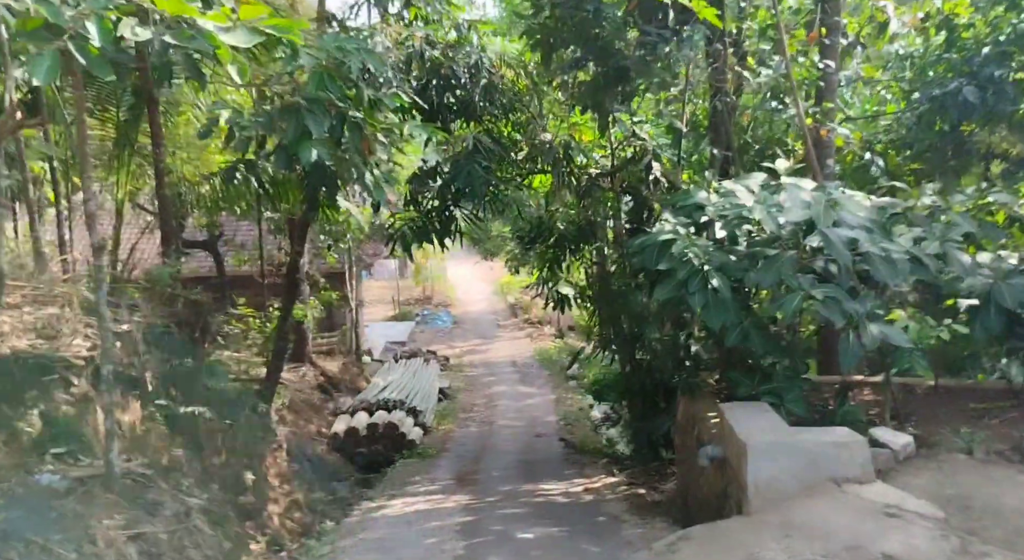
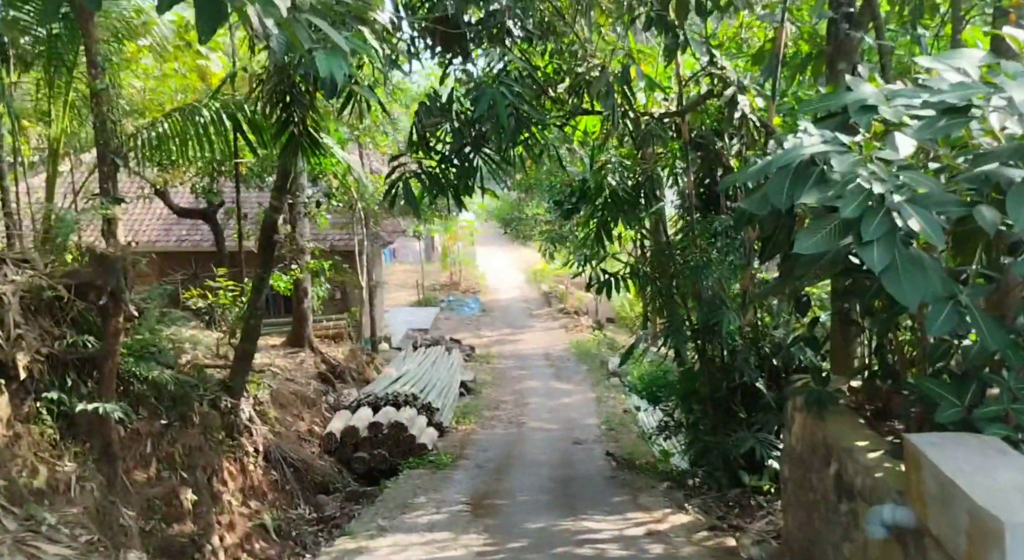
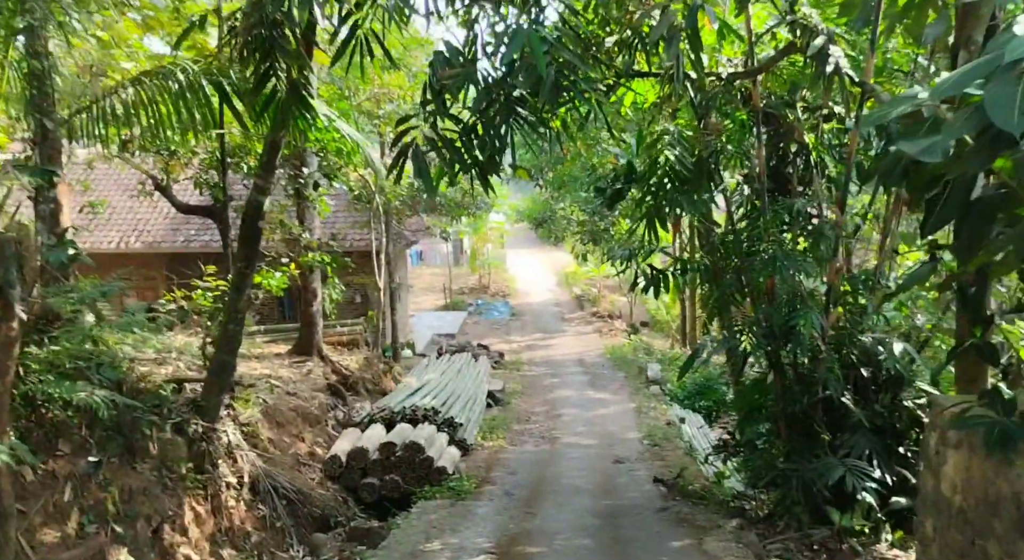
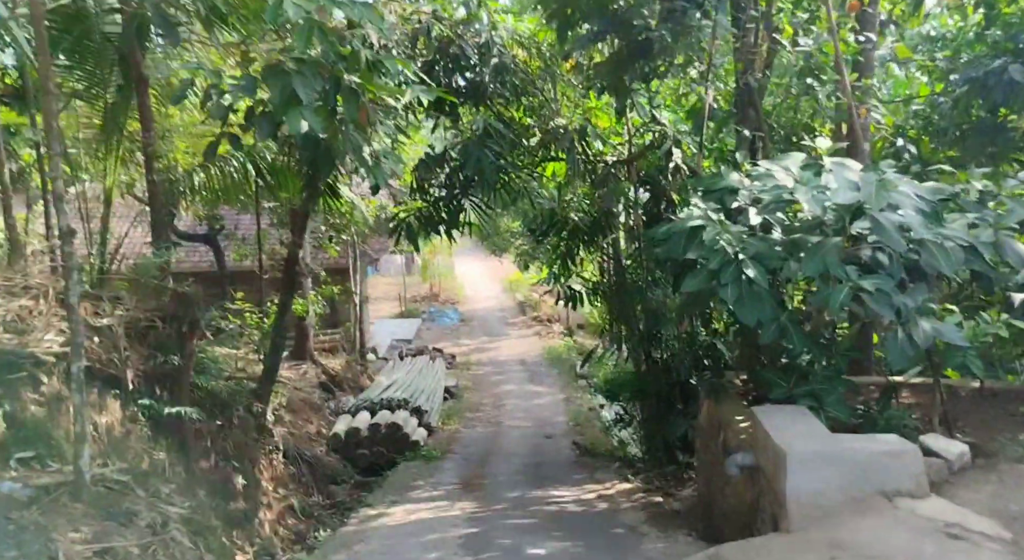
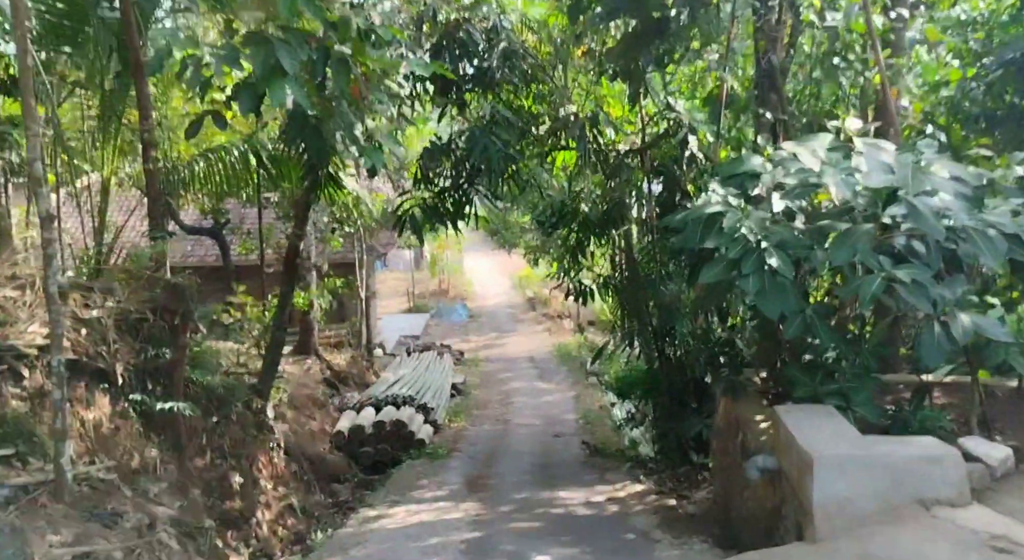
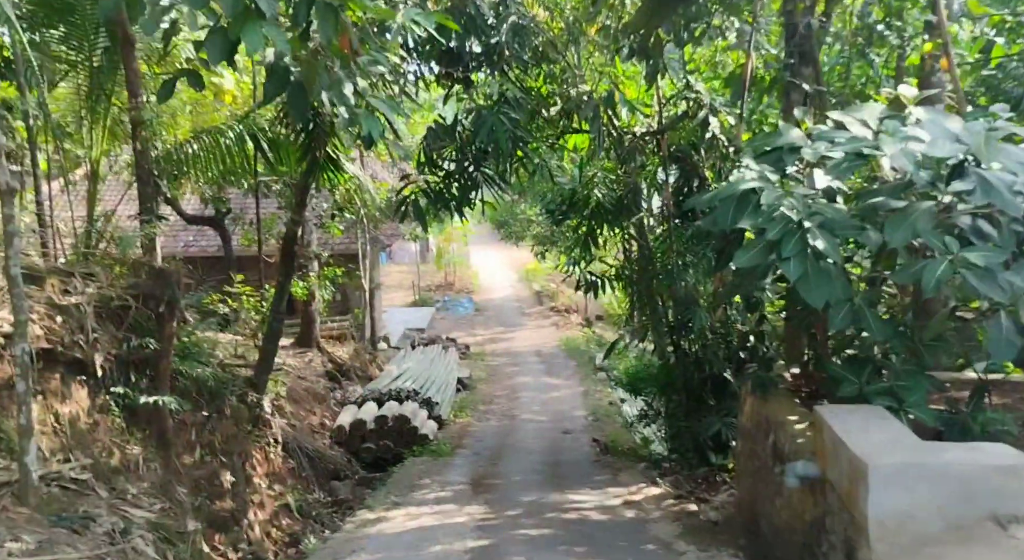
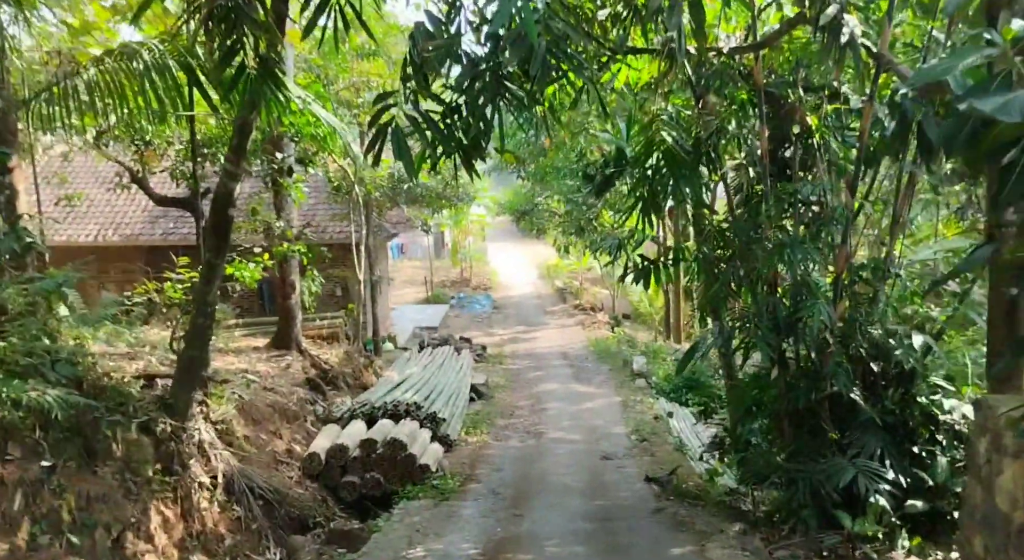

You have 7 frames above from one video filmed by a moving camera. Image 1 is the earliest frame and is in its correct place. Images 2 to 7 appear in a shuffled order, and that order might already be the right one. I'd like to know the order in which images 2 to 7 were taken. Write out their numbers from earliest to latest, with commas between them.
4, 5, 6, 2, 3, 7
